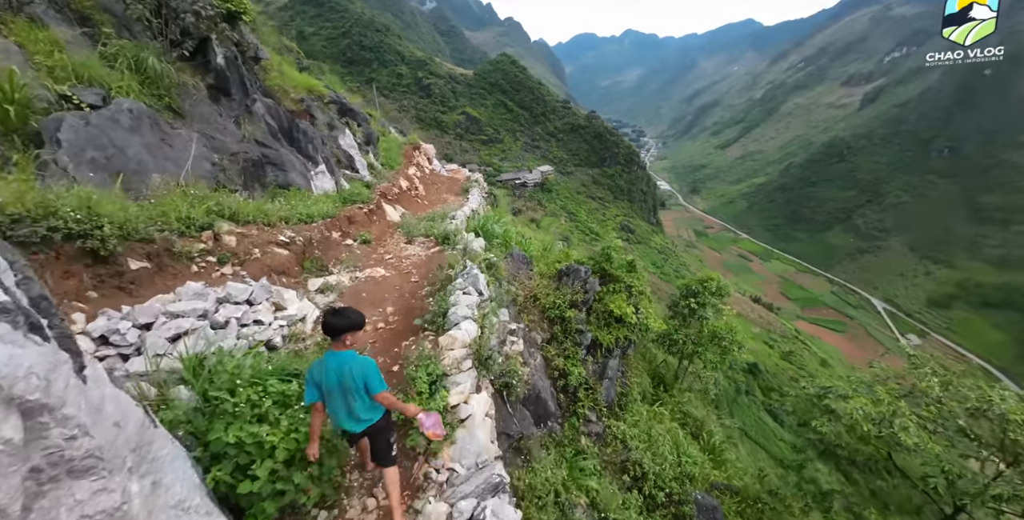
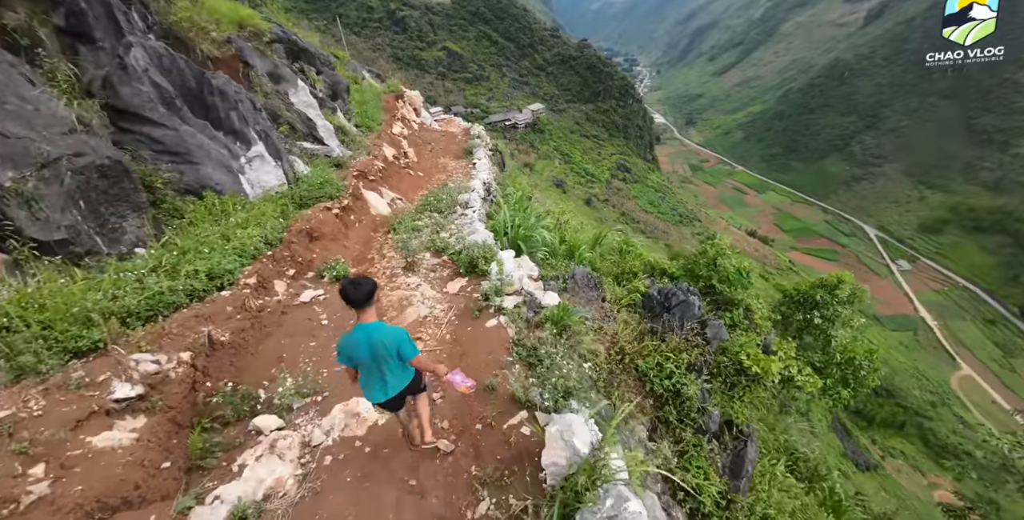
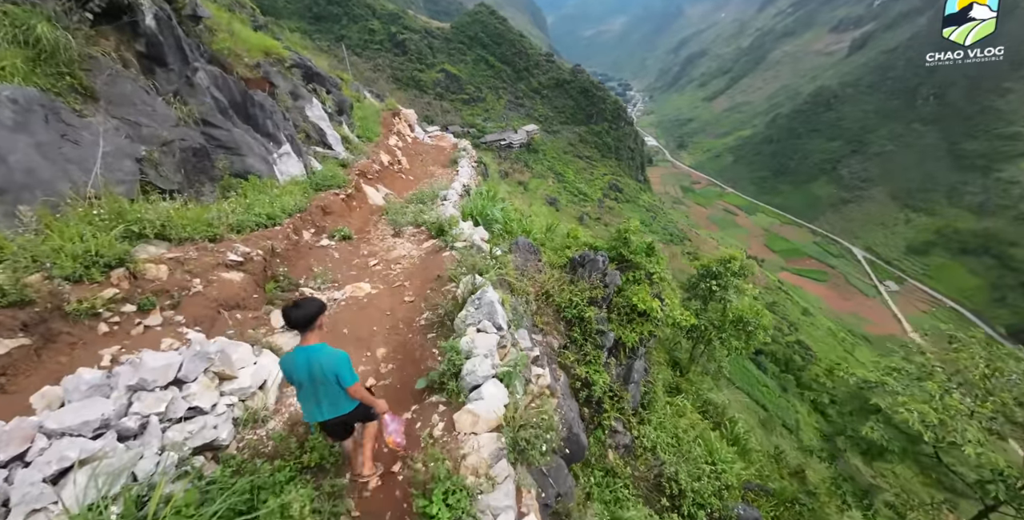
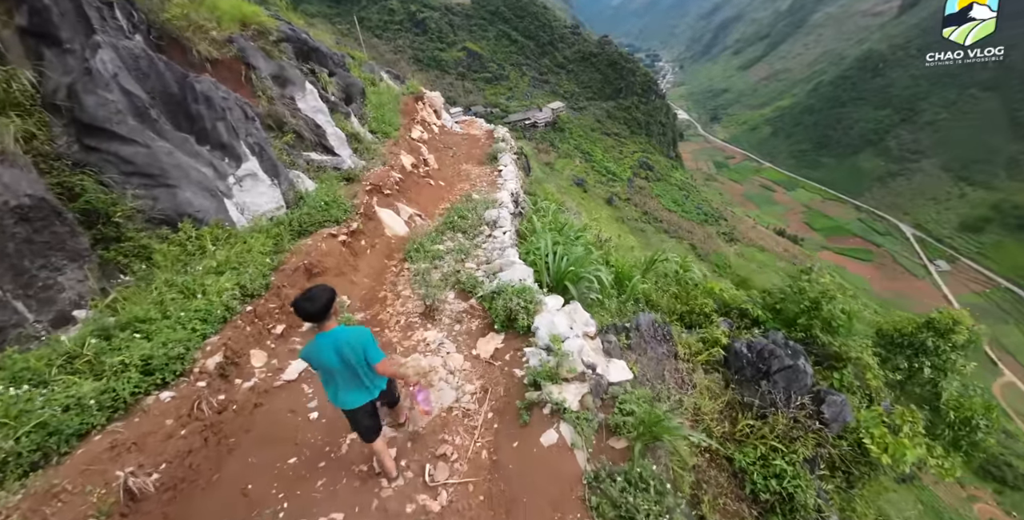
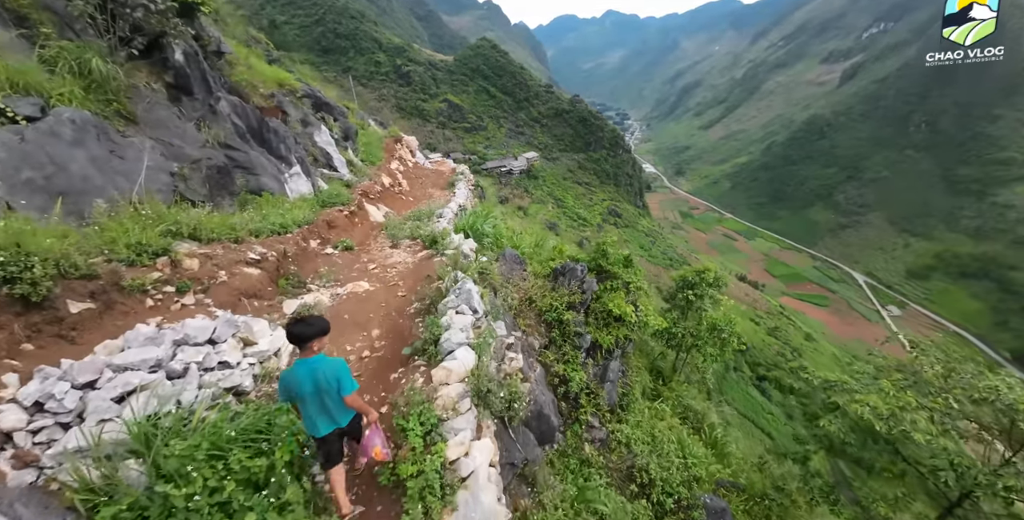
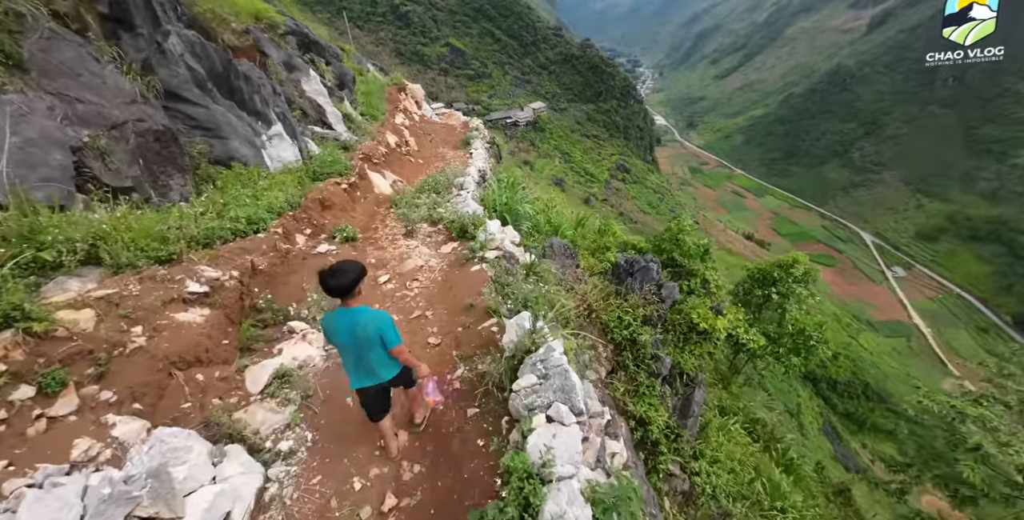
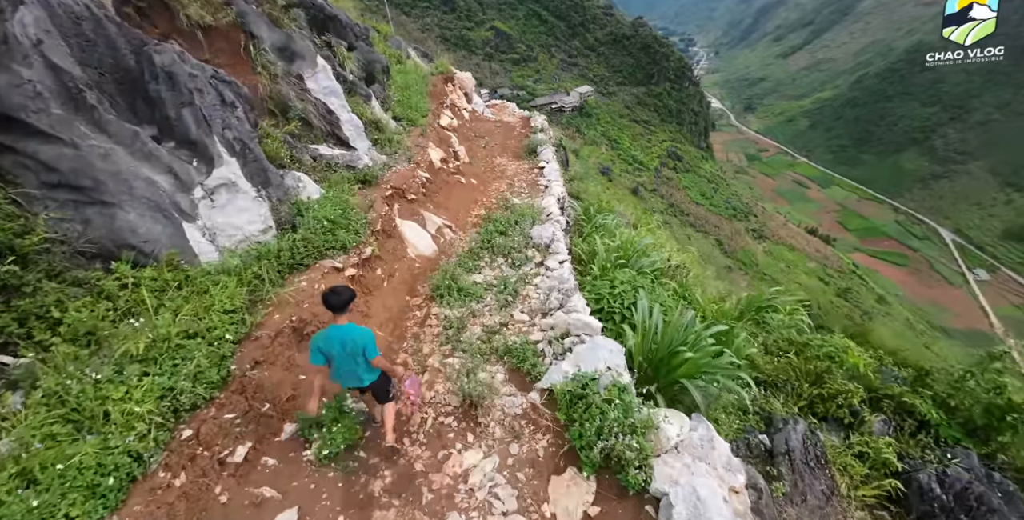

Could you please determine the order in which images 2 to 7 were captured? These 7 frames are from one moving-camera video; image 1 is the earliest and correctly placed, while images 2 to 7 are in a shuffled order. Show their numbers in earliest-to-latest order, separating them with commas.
5, 3, 6, 2, 4, 7
